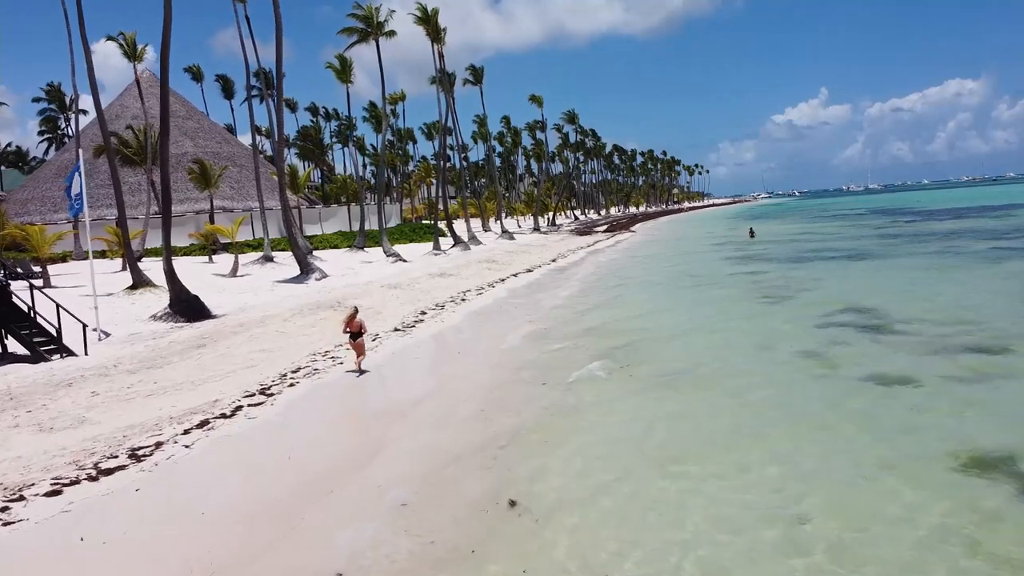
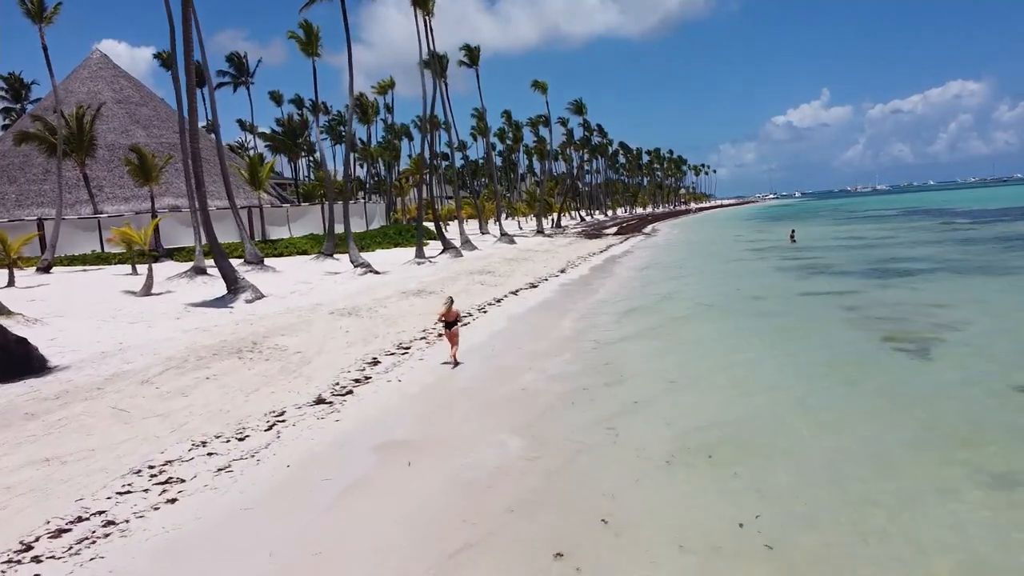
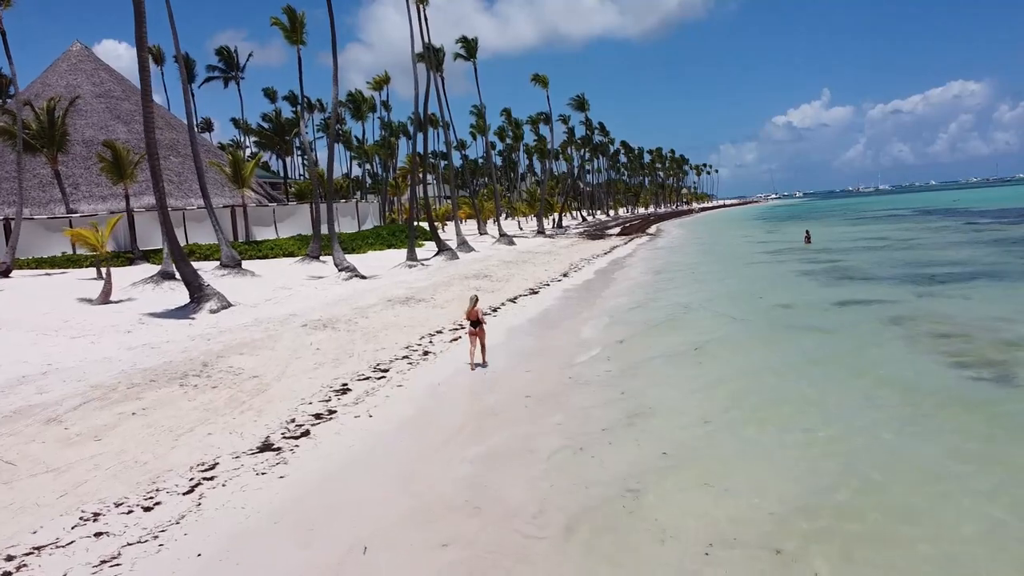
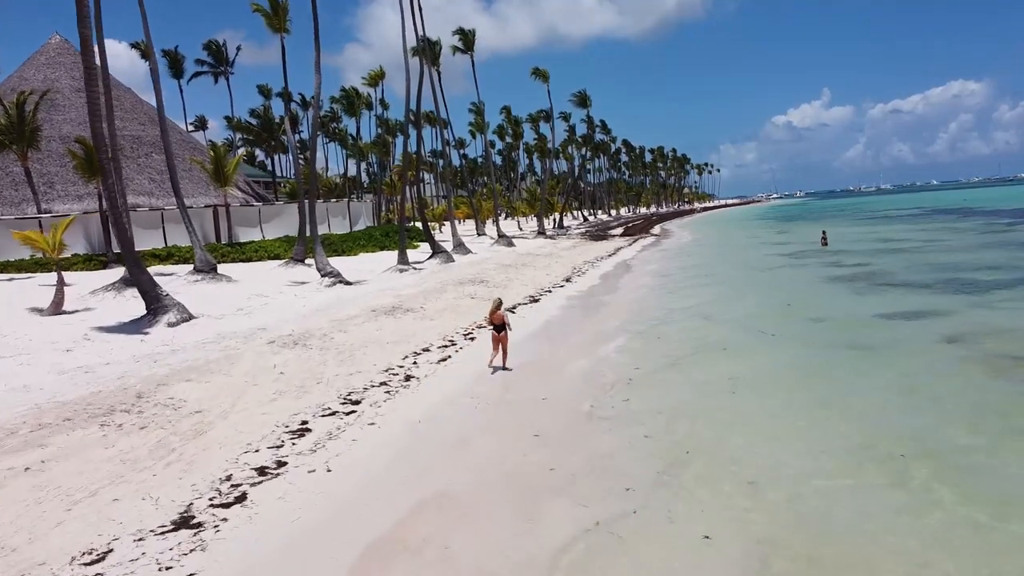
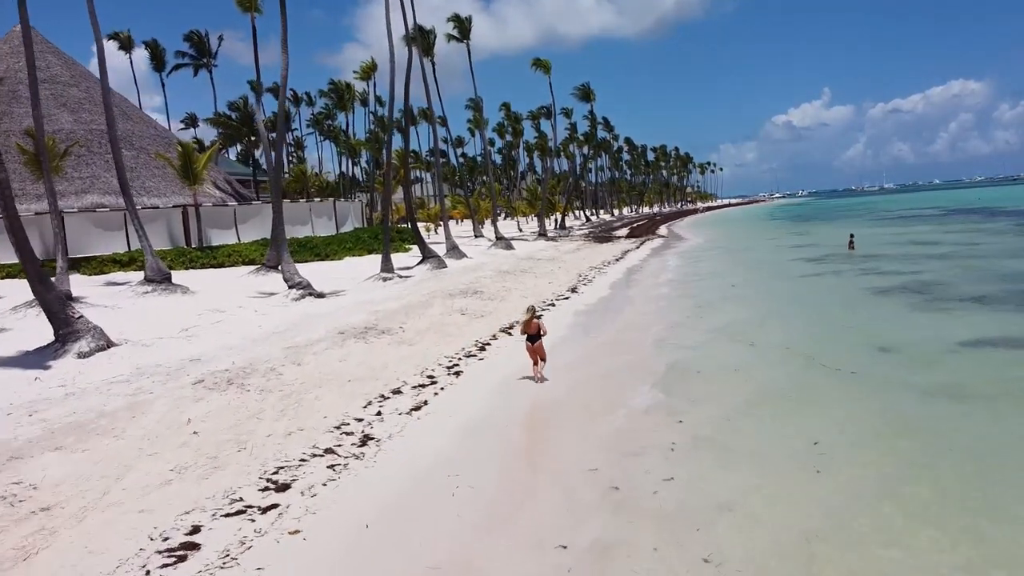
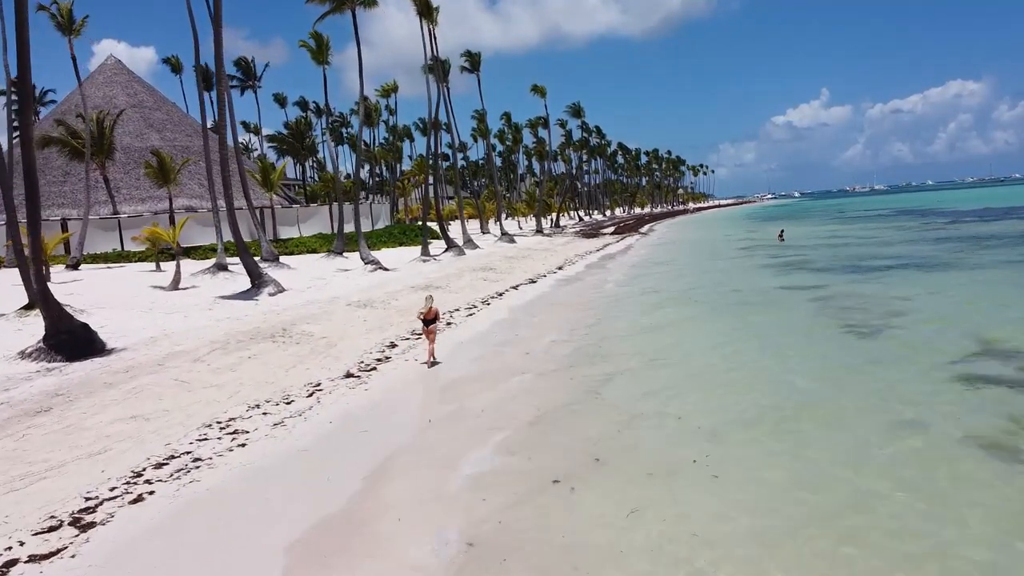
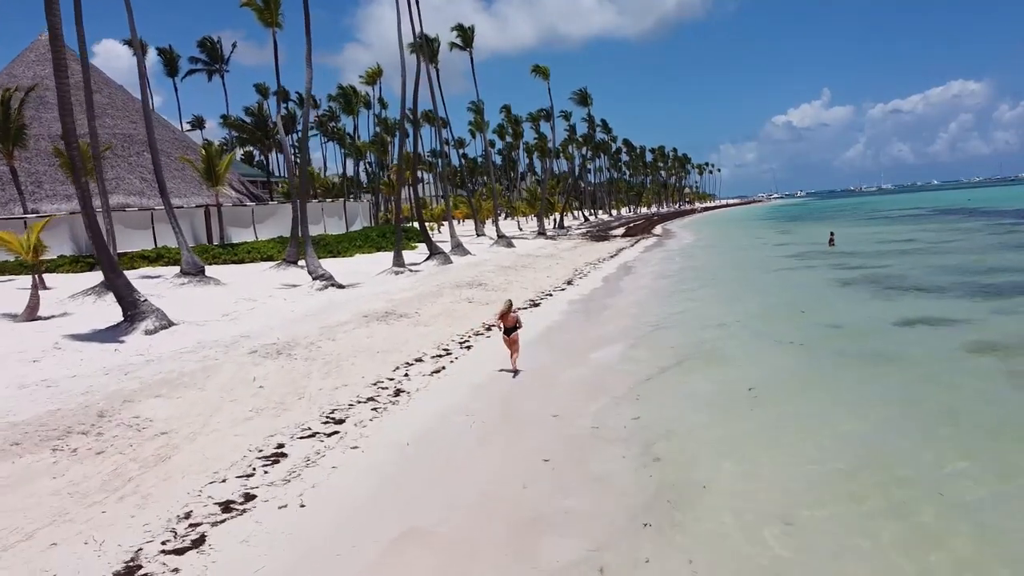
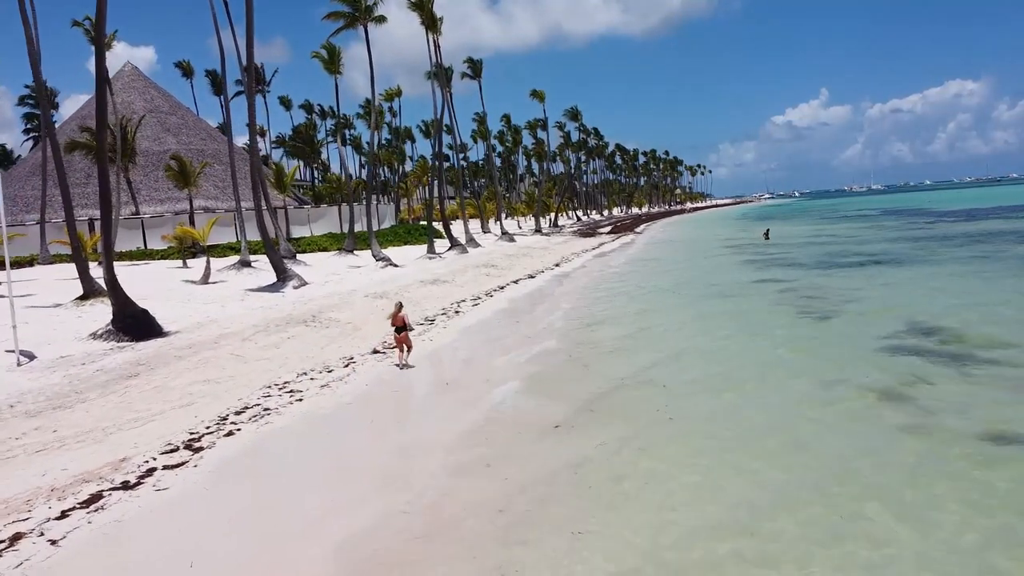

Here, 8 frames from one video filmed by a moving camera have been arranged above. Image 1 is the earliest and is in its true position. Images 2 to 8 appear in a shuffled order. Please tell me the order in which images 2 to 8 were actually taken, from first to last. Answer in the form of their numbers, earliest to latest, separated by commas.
8, 6, 2, 3, 4, 7, 5
